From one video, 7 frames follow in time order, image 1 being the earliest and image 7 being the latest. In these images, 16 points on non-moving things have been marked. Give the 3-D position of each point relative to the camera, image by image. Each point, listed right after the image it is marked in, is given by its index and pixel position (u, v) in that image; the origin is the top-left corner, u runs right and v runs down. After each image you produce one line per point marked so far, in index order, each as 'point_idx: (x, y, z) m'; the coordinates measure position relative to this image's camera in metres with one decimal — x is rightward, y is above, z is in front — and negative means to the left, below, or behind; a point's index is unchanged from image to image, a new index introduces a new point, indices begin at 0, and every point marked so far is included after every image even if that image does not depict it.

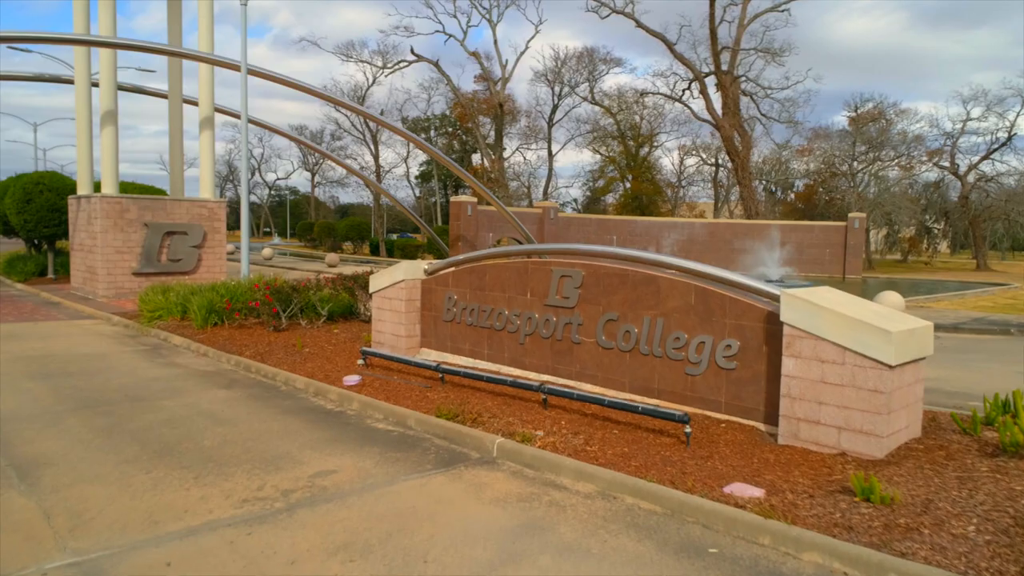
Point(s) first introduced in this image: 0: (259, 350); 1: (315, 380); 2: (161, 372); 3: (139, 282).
0: (-2.7, -0.7, +7.7) m
1: (-1.8, -0.8, +6.5) m
2: (-3.5, -0.9, +7.1) m
3: (-7.1, +0.1, +13.6) m
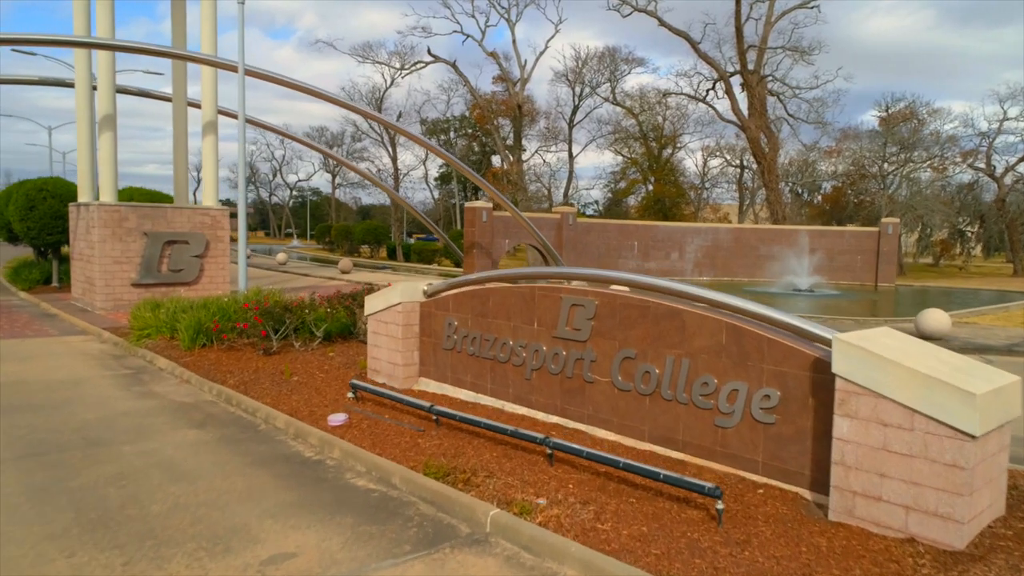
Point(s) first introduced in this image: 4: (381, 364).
0: (-2.7, -0.9, +7.1) m
1: (-1.8, -1.1, +5.8) m
2: (-3.5, -1.1, +6.5) m
3: (-6.8, -0.1, +13.0) m
4: (-1.3, -0.8, +7.1) m
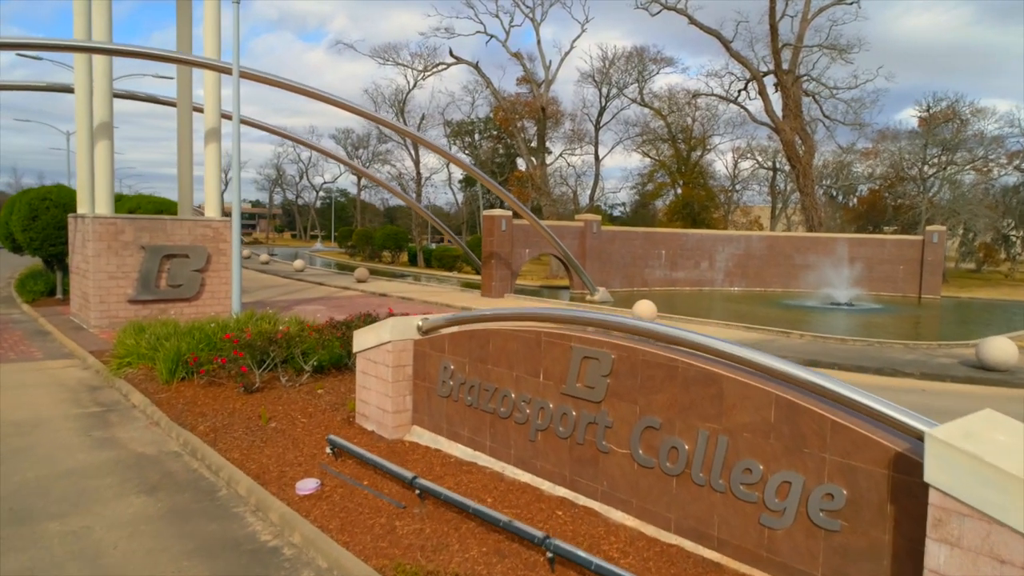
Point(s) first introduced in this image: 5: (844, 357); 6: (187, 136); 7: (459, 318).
0: (-2.6, -1.2, +6.3) m
1: (-1.7, -1.4, +5.0) m
2: (-3.4, -1.4, +5.8) m
3: (-6.5, -0.4, +12.4) m
4: (-1.2, -1.1, +6.2) m
5: (+4.9, -1.0, +10.5) m
6: (-6.6, +3.1, +14.4) m
7: (-0.4, -0.2, +5.6) m
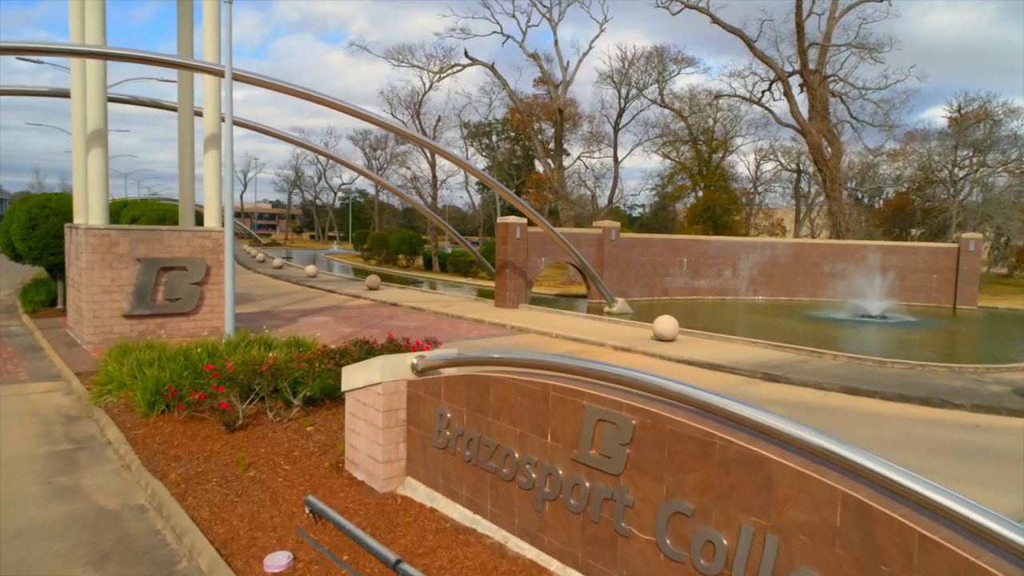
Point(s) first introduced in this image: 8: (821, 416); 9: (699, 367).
0: (-2.6, -1.4, +5.7) m
1: (-1.7, -1.6, +4.4) m
2: (-3.4, -1.6, +5.1) m
3: (-6.3, -0.6, +11.9) m
4: (-1.2, -1.3, +5.6) m
5: (+5.0, -1.3, +9.7) m
6: (-6.3, +2.8, +13.9) m
7: (-0.4, -0.5, +4.9) m
8: (+3.6, -1.5, +8.4) m
9: (+2.9, -1.2, +11.1) m
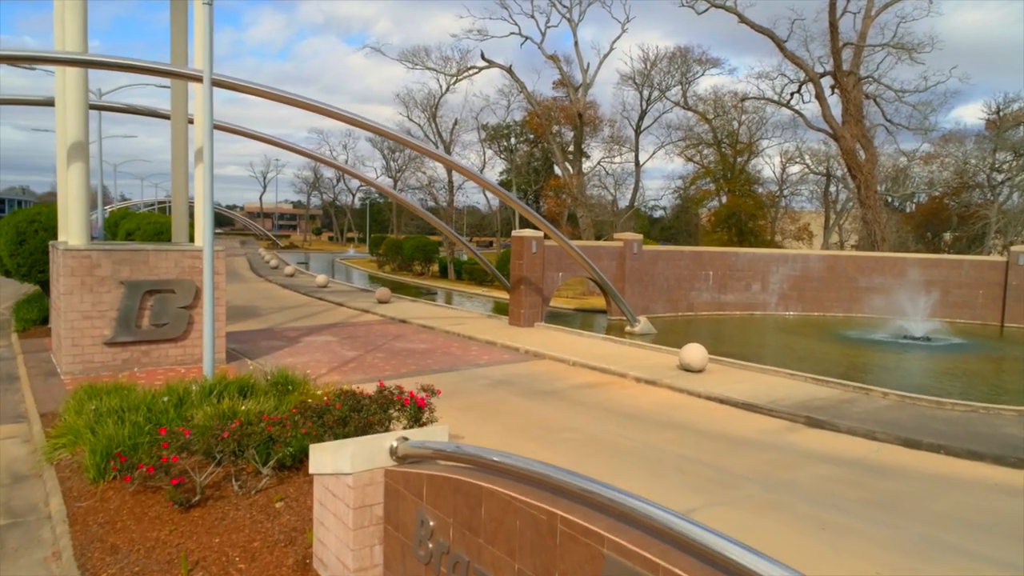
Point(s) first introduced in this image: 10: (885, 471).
0: (-2.5, -1.8, +4.7) m
1: (-1.7, -2.0, +3.4) m
2: (-3.4, -2.0, +4.2) m
3: (-6.1, -1.0, +11.0) m
4: (-1.2, -1.7, +4.6) m
5: (+5.2, -1.7, +8.5) m
6: (-6.0, +2.4, +13.0) m
7: (-0.4, -0.9, +3.8) m
8: (+3.7, -2.0, +7.3) m
9: (+3.1, -1.7, +10.0) m
10: (+3.9, -1.9, +7.6) m
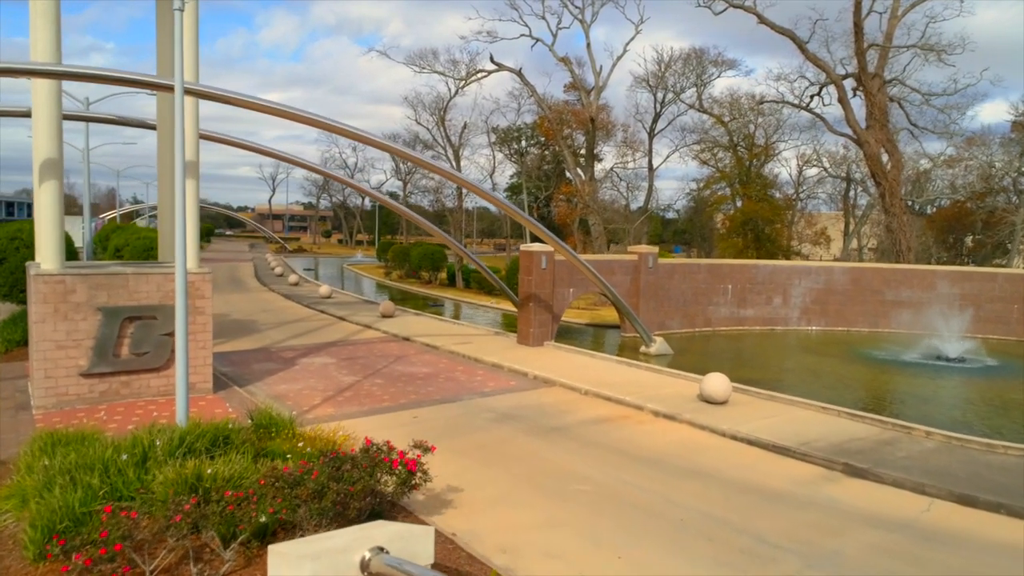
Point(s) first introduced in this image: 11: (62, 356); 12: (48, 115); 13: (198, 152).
0: (-2.5, -2.2, +3.9) m
1: (-1.8, -2.4, +2.5) m
2: (-3.4, -2.4, +3.4) m
3: (-6.0, -1.4, +10.2) m
4: (-1.2, -2.1, +3.7) m
5: (+5.2, -2.1, +7.6) m
6: (-5.9, +2.1, +12.2) m
7: (-0.4, -1.3, +3.0) m
8: (+3.8, -2.3, +6.3) m
9: (+3.2, -2.0, +9.1) m
10: (+4.0, -2.3, +6.7) m
11: (-6.3, -1.0, +10.0) m
12: (-6.5, +2.4, +10.0) m
13: (-4.8, +2.1, +10.9) m
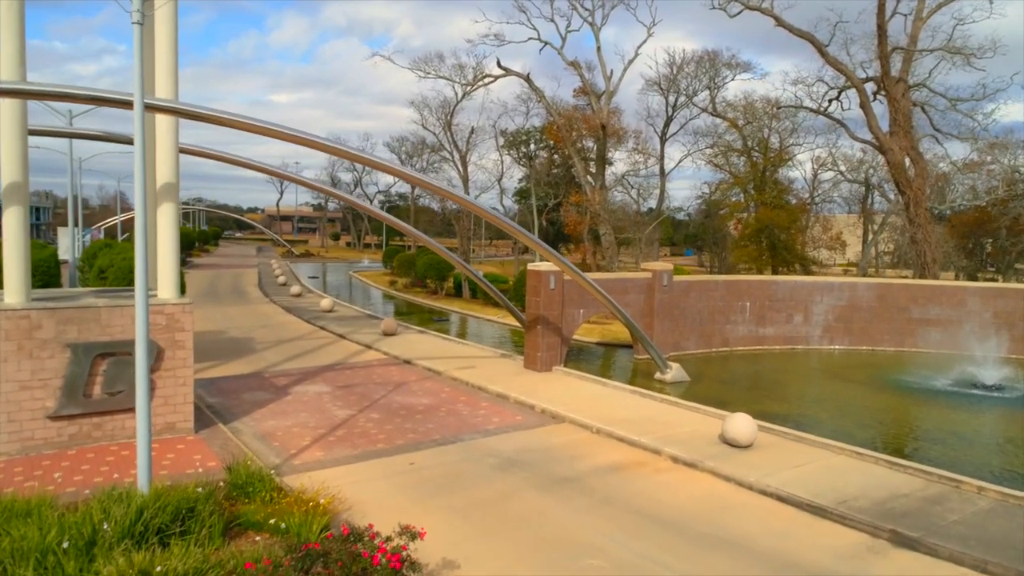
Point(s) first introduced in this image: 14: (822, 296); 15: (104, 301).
0: (-2.6, -2.7, +3.0) m
1: (-1.8, -2.9, +1.7) m
2: (-3.4, -2.8, +2.5) m
3: (-5.9, -1.8, +9.4) m
4: (-1.2, -2.6, +2.8) m
5: (+5.3, -2.6, +6.6) m
6: (-5.8, +1.6, +11.4) m
7: (-0.4, -1.7, +2.1) m
8: (+3.8, -2.8, +5.4) m
9: (+3.2, -2.5, +8.1) m
10: (+4.0, -2.8, +5.7) m
11: (-6.2, -1.4, +9.2) m
12: (-6.4, +2.0, +9.2) m
13: (-4.7, +1.6, +10.1) m
14: (+8.4, -0.2, +19.4) m
15: (-5.5, -0.2, +9.7) m
